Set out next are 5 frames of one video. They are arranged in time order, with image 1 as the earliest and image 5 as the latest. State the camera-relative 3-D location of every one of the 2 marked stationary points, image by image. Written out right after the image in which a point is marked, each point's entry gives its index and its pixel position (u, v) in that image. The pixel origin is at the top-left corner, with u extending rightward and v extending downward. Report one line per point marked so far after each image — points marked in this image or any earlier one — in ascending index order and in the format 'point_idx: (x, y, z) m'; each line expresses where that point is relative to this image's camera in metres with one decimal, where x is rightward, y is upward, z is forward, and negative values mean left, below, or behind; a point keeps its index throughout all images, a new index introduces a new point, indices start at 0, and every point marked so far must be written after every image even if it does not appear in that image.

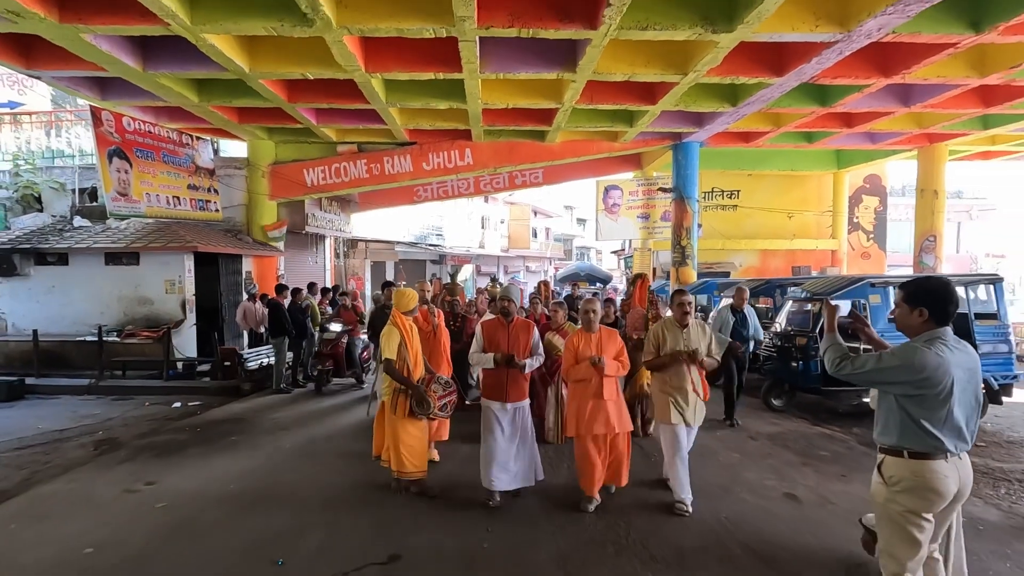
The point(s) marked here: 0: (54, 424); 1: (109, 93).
0: (-5.0, -1.5, +5.9) m
1: (-6.2, +3.0, +8.3) m
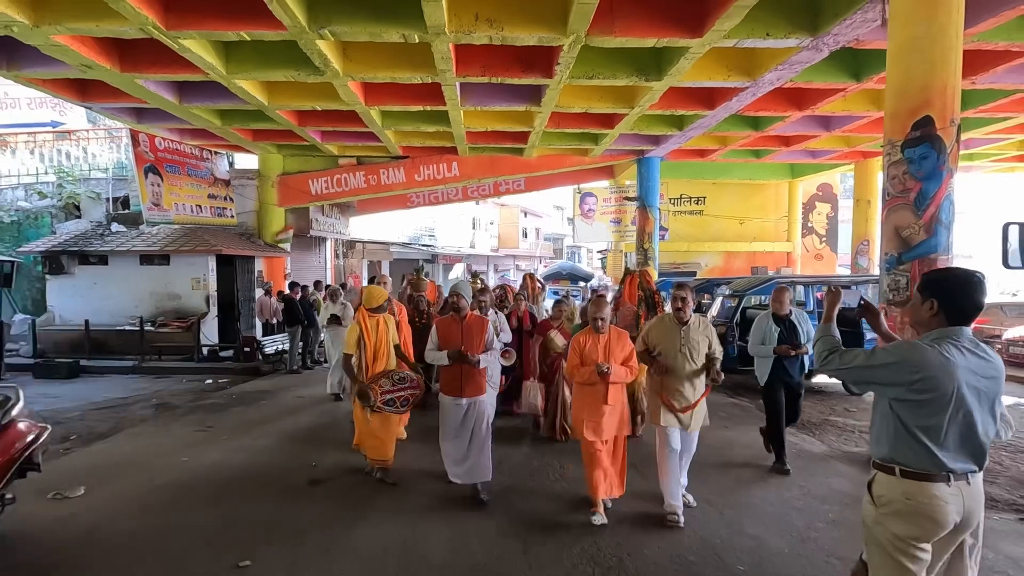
0: (-5.4, -1.4, +7.4) m
1: (-6.6, +3.0, +9.7) m
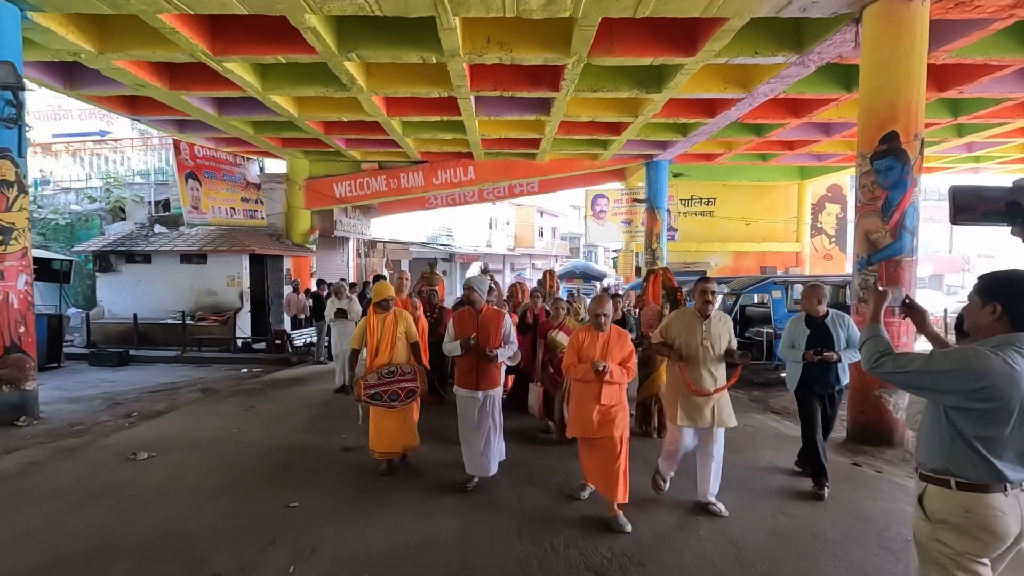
0: (-5.3, -1.4, +8.2) m
1: (-6.4, +3.1, +10.5) m
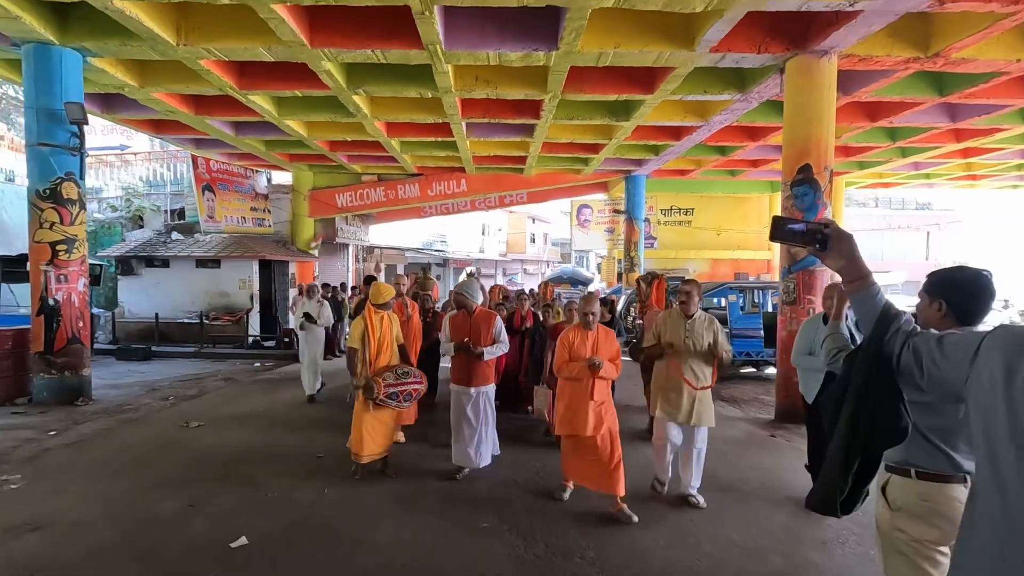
0: (-5.5, -1.4, +9.2) m
1: (-6.6, +3.1, +11.6) m
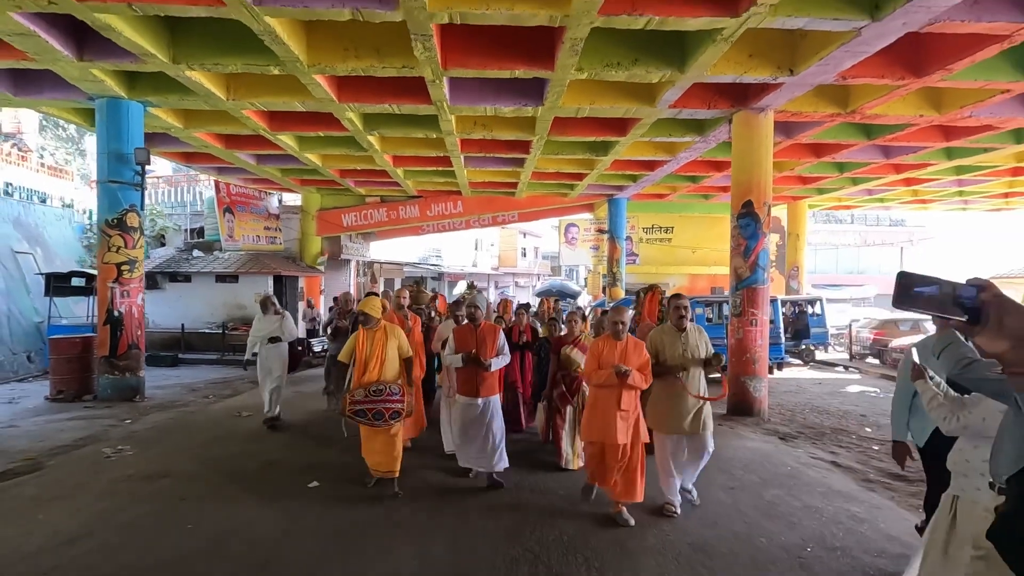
0: (-5.7, -1.7, +10.3) m
1: (-6.8, +2.7, +12.8) m
